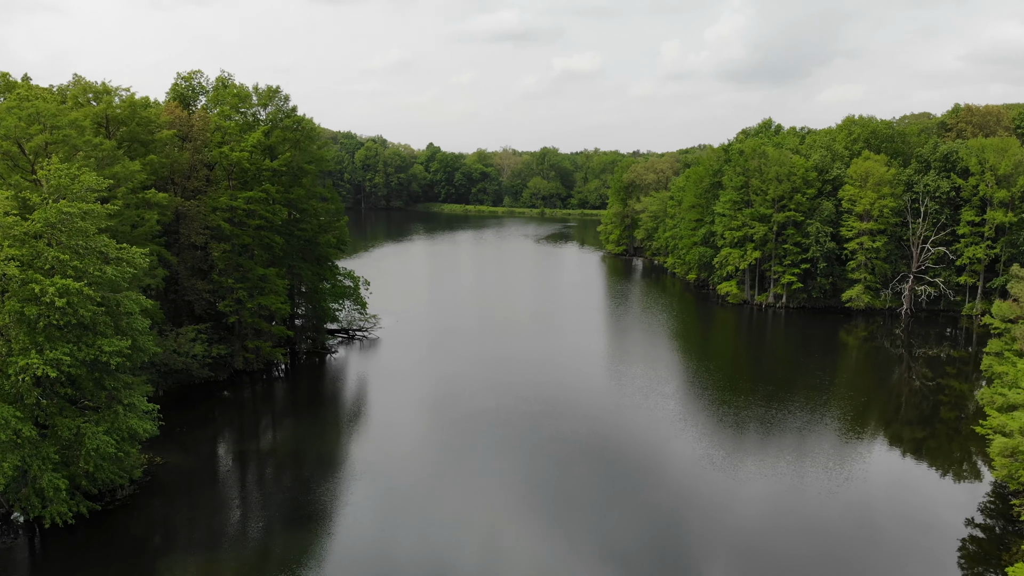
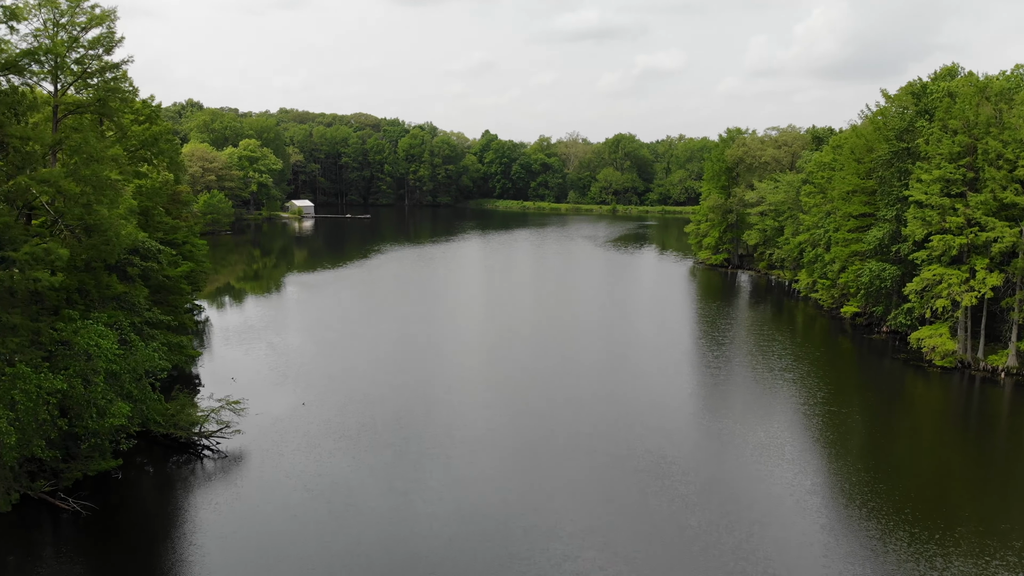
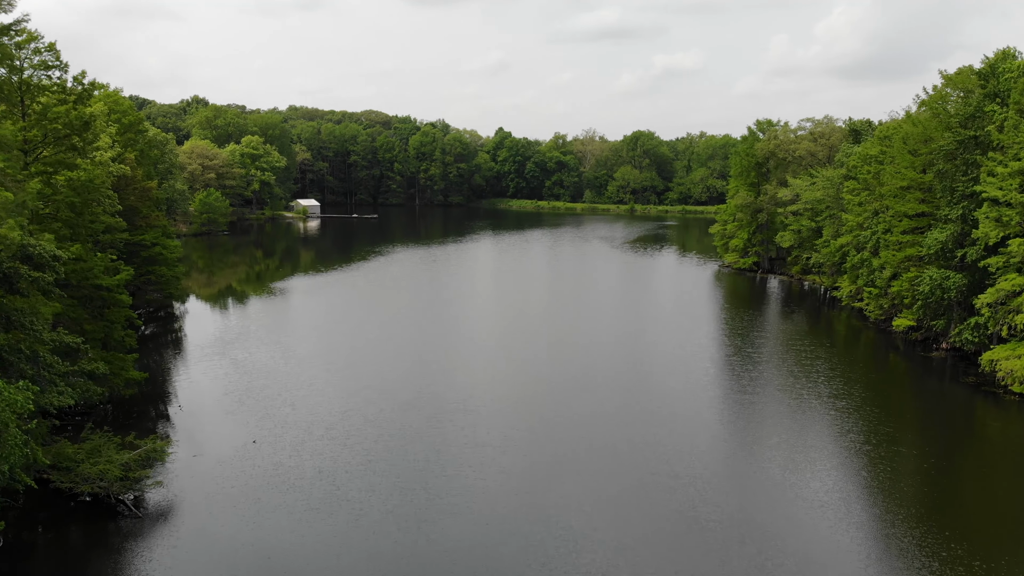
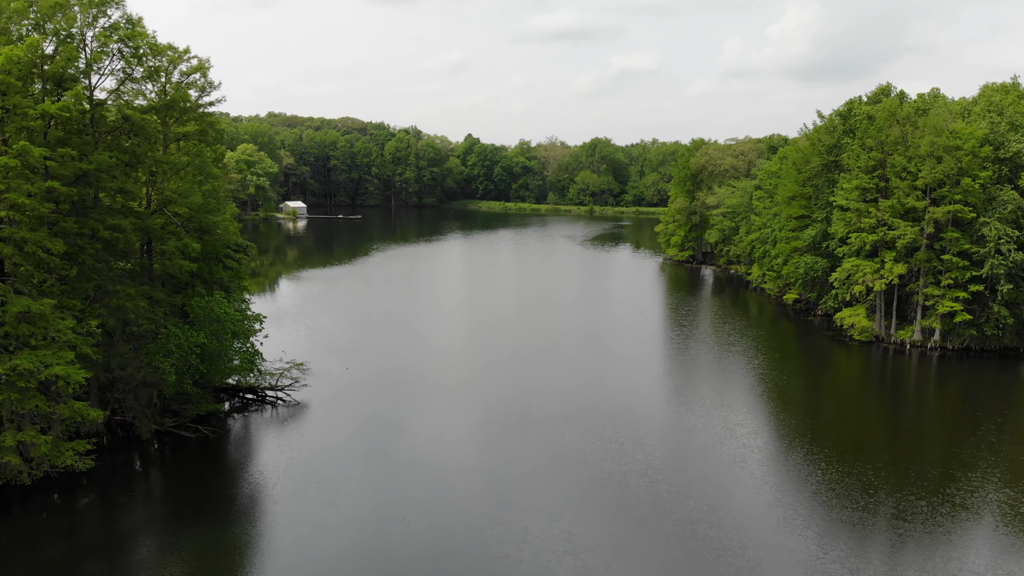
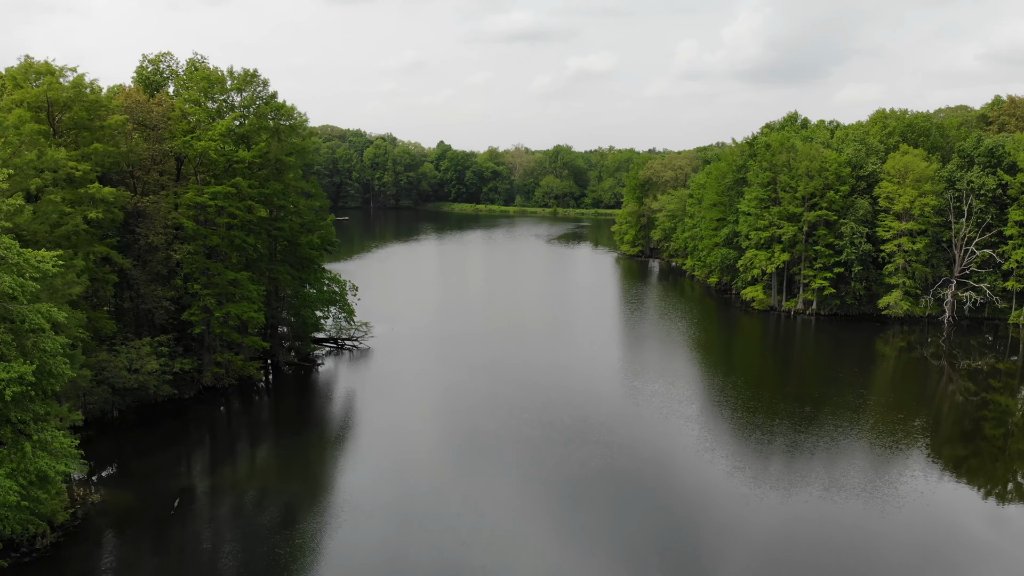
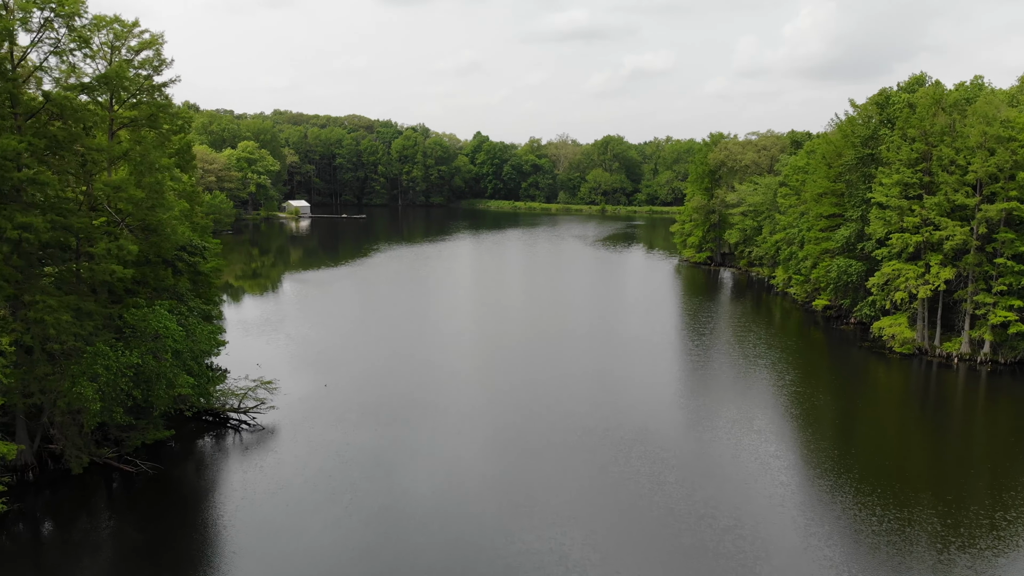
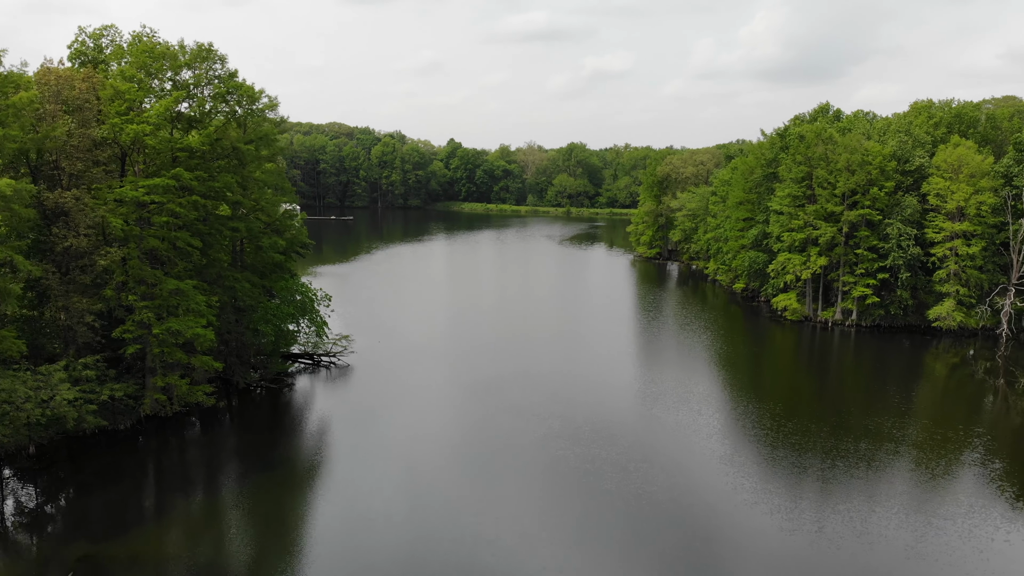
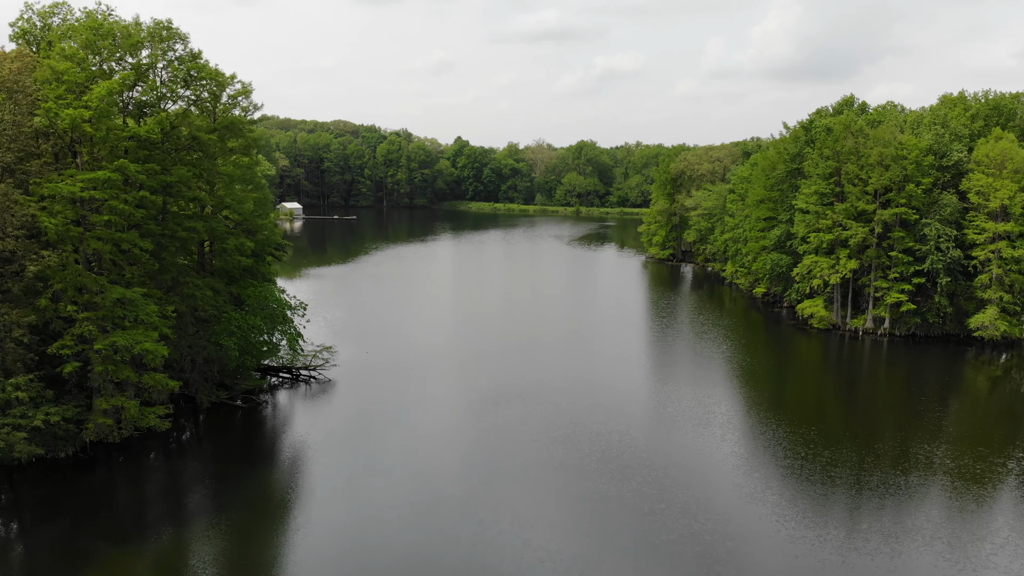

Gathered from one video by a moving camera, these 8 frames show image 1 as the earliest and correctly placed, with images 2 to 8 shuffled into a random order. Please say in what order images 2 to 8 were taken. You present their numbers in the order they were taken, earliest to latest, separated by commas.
5, 7, 8, 4, 6, 2, 3
